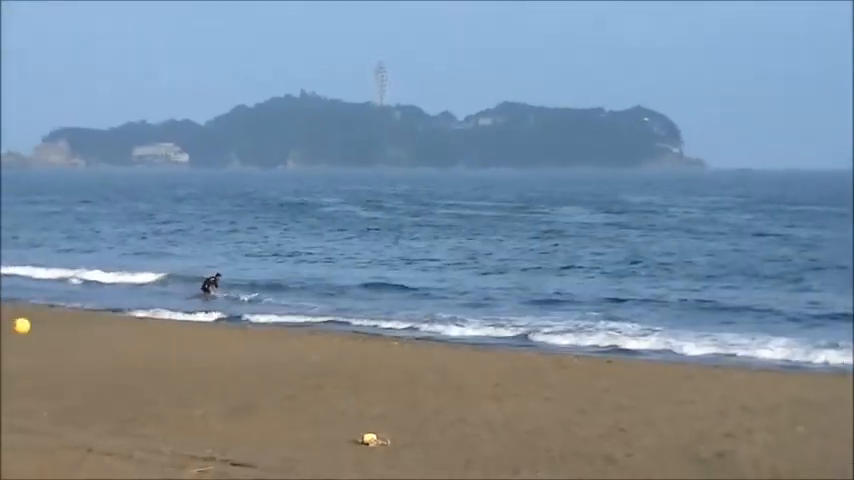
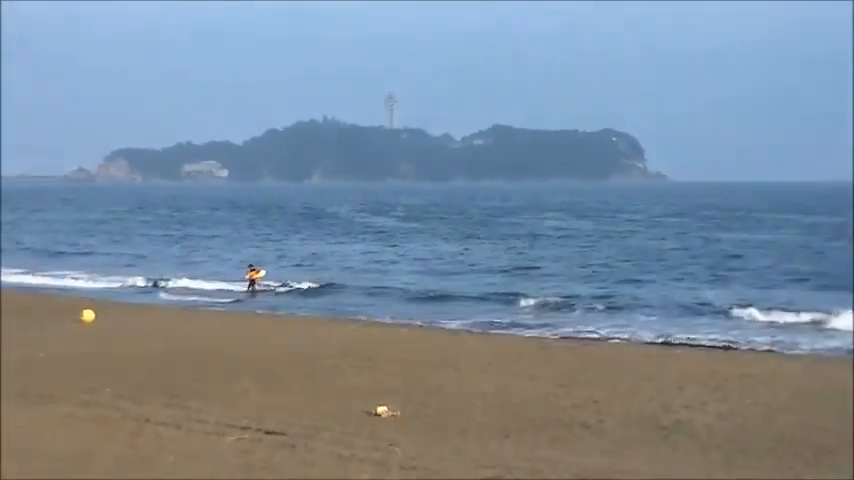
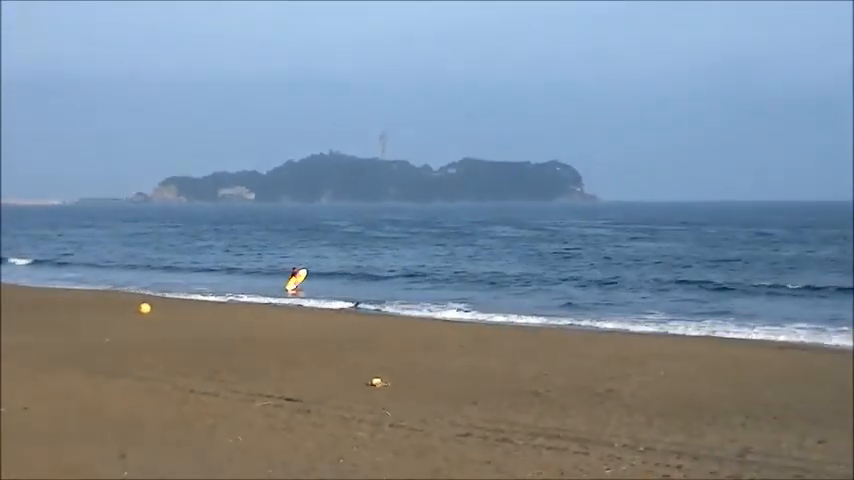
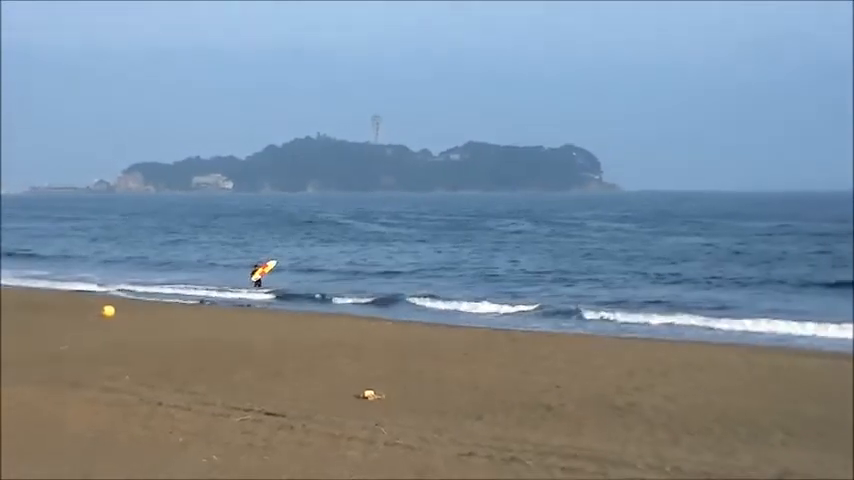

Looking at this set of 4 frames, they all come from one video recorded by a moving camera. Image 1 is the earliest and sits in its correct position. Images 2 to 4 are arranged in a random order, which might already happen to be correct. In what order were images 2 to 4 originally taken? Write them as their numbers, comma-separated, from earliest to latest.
2, 4, 3
